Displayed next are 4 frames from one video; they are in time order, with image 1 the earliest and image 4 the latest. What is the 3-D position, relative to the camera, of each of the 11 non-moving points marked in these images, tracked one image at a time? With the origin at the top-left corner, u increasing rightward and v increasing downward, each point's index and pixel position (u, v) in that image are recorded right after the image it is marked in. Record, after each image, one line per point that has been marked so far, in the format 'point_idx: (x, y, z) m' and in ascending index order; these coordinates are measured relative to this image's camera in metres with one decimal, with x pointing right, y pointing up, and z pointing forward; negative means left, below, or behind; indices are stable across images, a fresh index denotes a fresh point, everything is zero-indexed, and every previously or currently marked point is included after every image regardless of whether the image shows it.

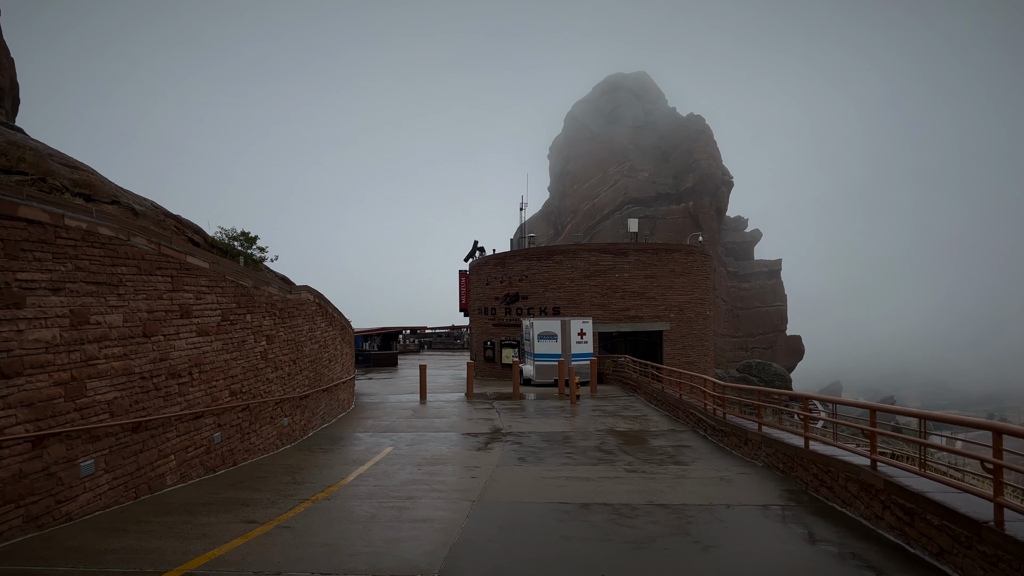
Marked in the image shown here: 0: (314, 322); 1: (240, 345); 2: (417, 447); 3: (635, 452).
0: (-4.6, -0.8, +14.5) m
1: (-4.5, -0.9, +10.4) m
2: (-1.9, -3.1, +12.4) m
3: (+2.3, -3.0, +11.6) m
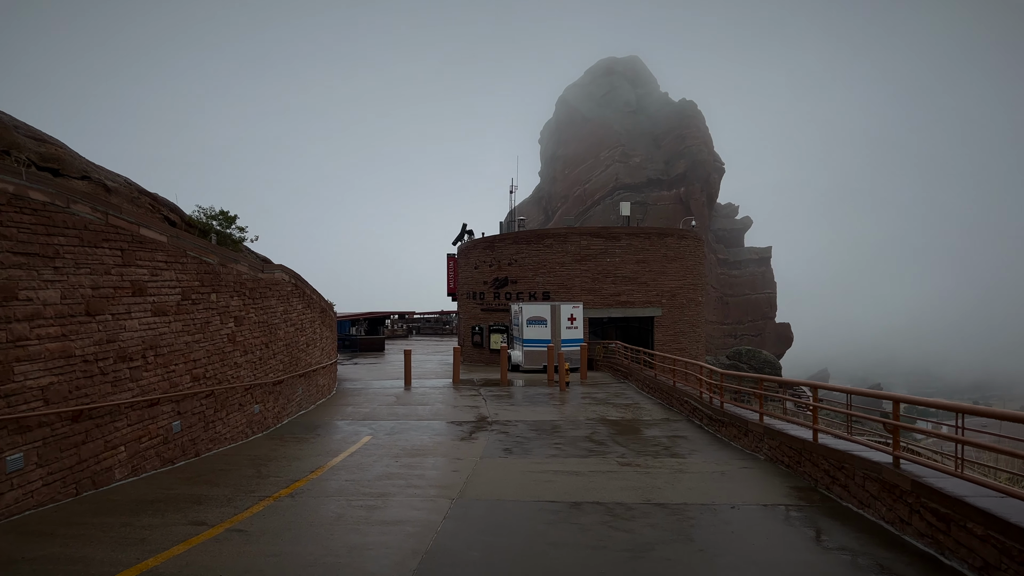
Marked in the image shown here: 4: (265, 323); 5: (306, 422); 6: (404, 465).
0: (-4.8, -0.3, +13.7) m
1: (-4.7, -0.6, +9.6) m
2: (-2.1, -2.8, +11.7) m
3: (+2.0, -2.7, +11.0) m
4: (-4.8, -0.7, +12.2) m
5: (-4.3, -2.8, +13.3) m
6: (-1.5, -2.5, +9.1) m
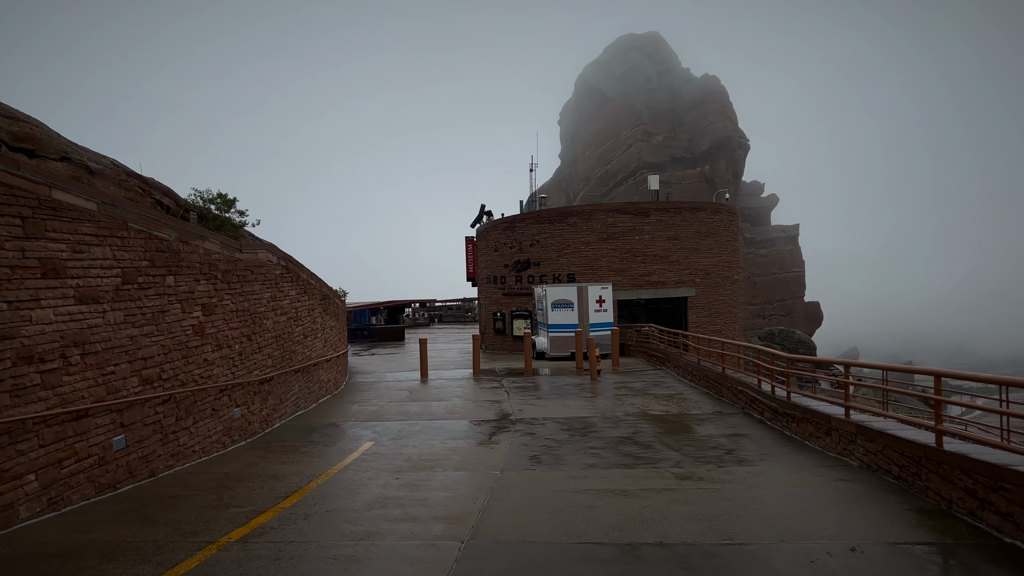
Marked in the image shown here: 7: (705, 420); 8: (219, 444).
0: (-4.4, 0.0, +11.9) m
1: (-4.4, -0.4, +7.8) m
2: (-1.7, -2.4, +9.9) m
3: (+2.4, -2.3, +9.0) m
4: (-4.4, -0.4, +10.4) m
5: (-3.9, -2.5, +11.5) m
6: (-1.2, -2.2, +7.2) m
7: (+3.4, -2.3, +11.0) m
8: (-4.3, -2.3, +9.2) m
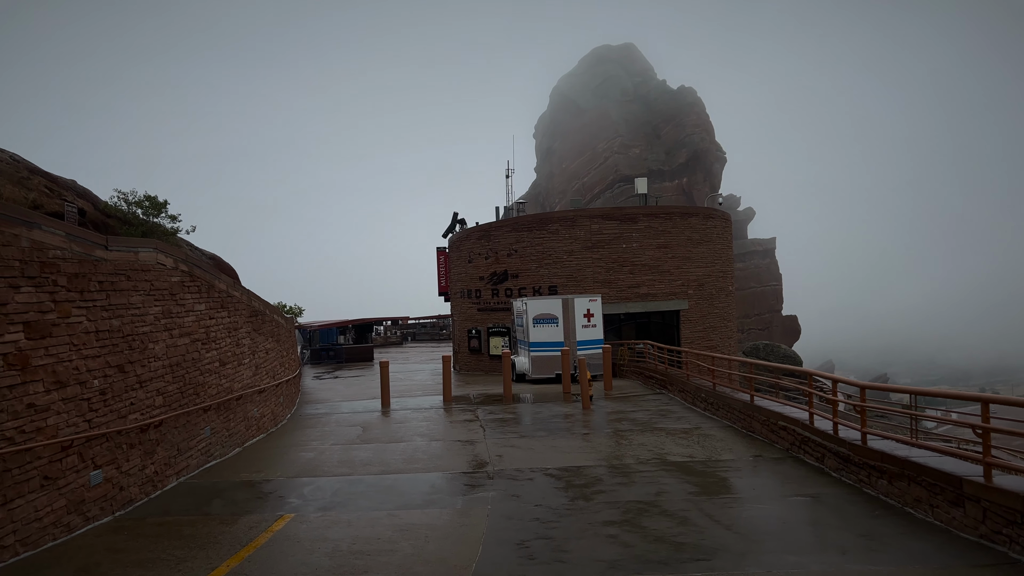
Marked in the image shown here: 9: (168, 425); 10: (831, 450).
0: (-4.8, -0.2, +9.0) m
1: (-4.6, -0.4, +4.9) m
2: (-2.0, -2.5, +7.0) m
3: (+2.2, -2.3, +6.3) m
4: (-4.7, -0.5, +7.5) m
5: (-4.2, -2.7, +8.5) m
6: (-1.4, -2.3, +4.3) m
7: (+3.1, -2.4, +8.3) m
8: (-4.5, -2.4, +6.2) m
9: (-4.6, -1.8, +8.5) m
10: (+4.0, -2.1, +8.0) m
